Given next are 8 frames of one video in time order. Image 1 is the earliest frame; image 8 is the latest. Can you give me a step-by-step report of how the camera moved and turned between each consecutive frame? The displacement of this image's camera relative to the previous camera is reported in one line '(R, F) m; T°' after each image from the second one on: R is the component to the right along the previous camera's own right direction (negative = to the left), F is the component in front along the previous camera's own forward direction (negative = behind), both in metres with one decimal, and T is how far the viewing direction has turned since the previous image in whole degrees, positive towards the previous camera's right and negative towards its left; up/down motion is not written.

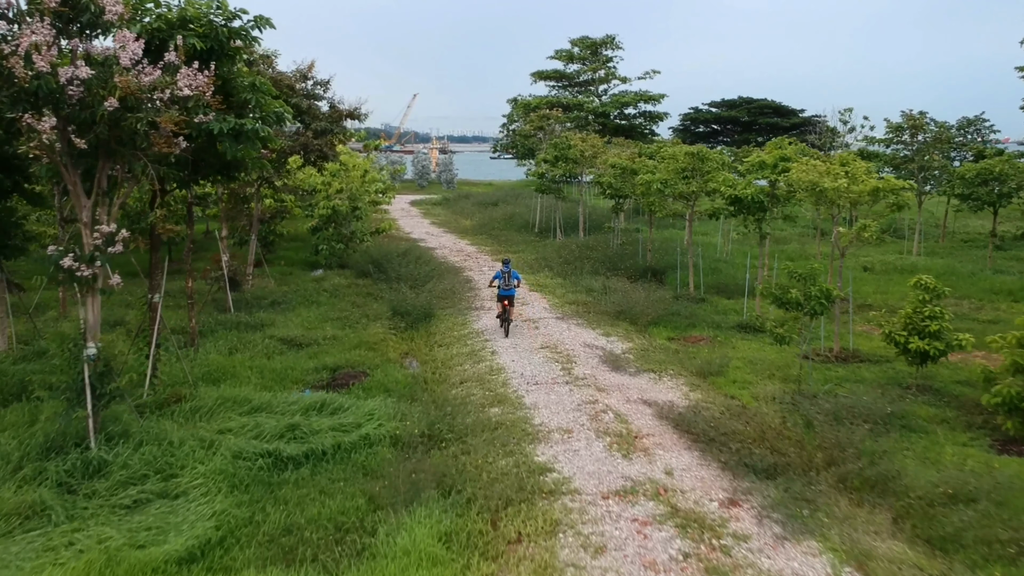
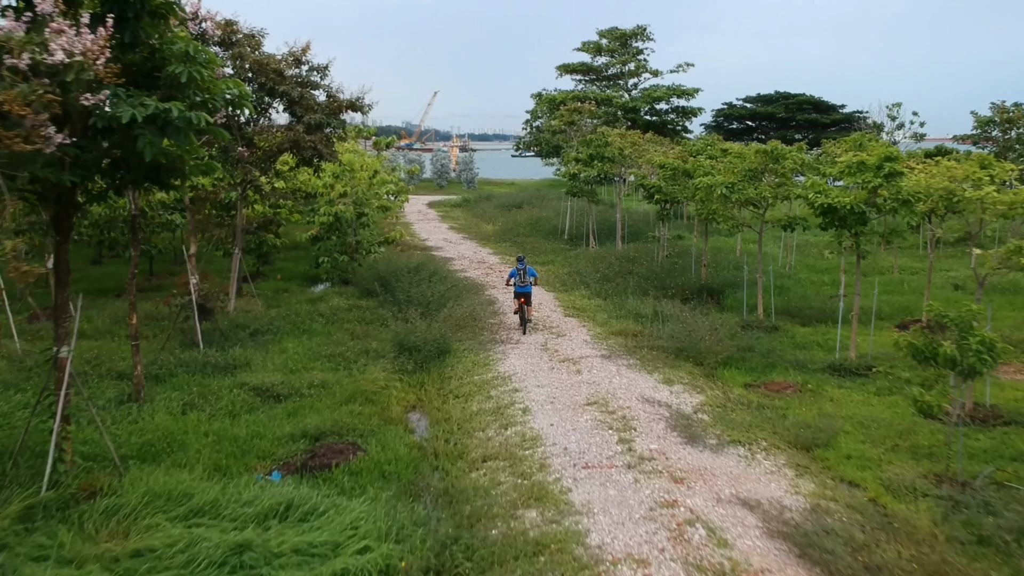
(-0.1, +2.2) m; -1°
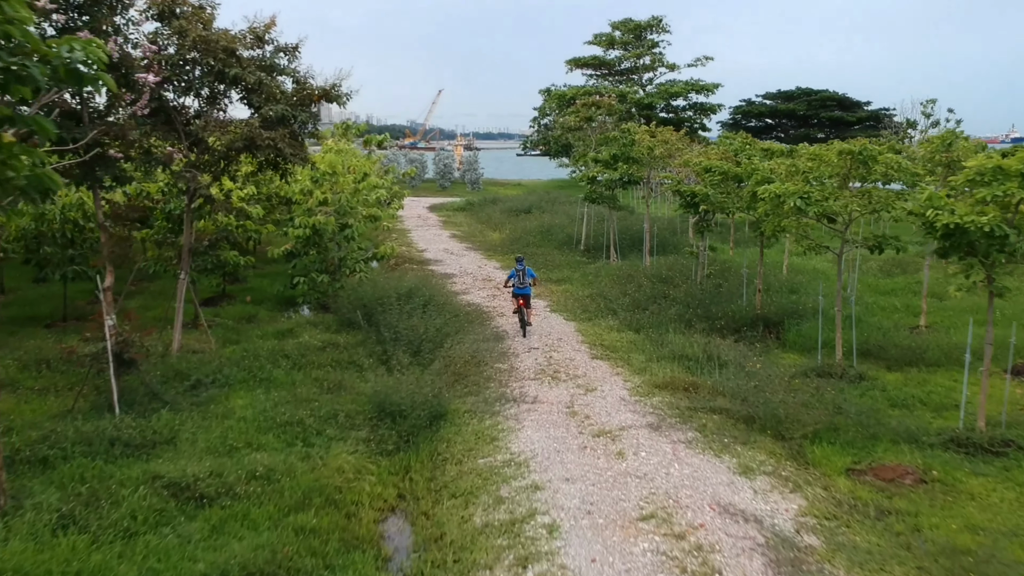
(-0.1, +2.2) m; 0°
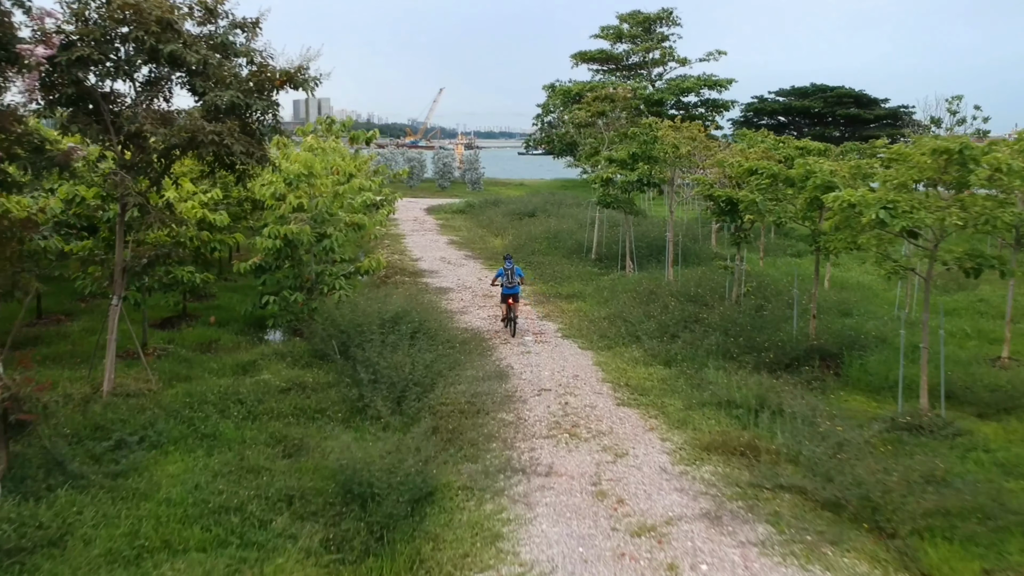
(0.0, +1.7) m; 0°
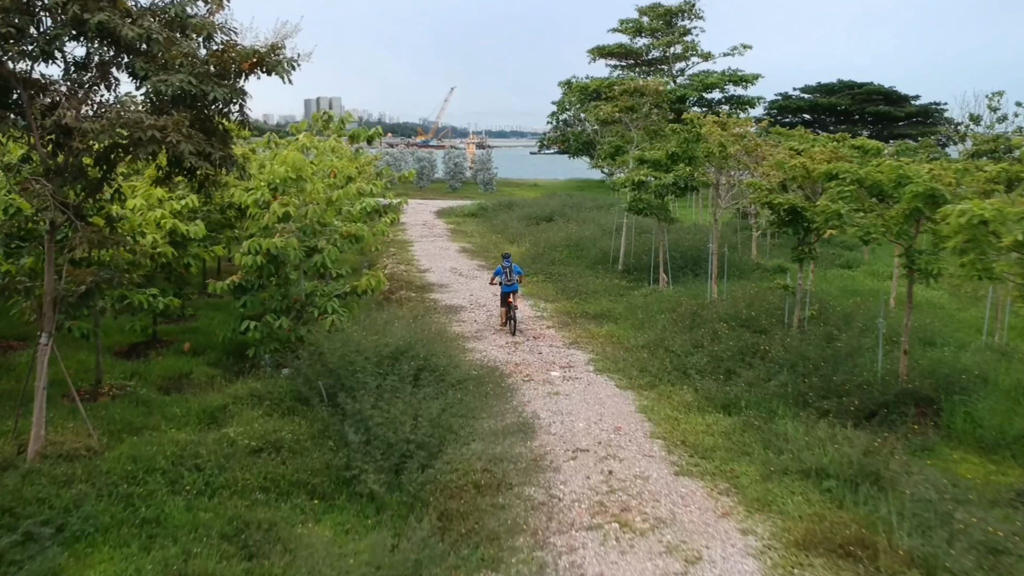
(-0.1, +1.5) m; -1°
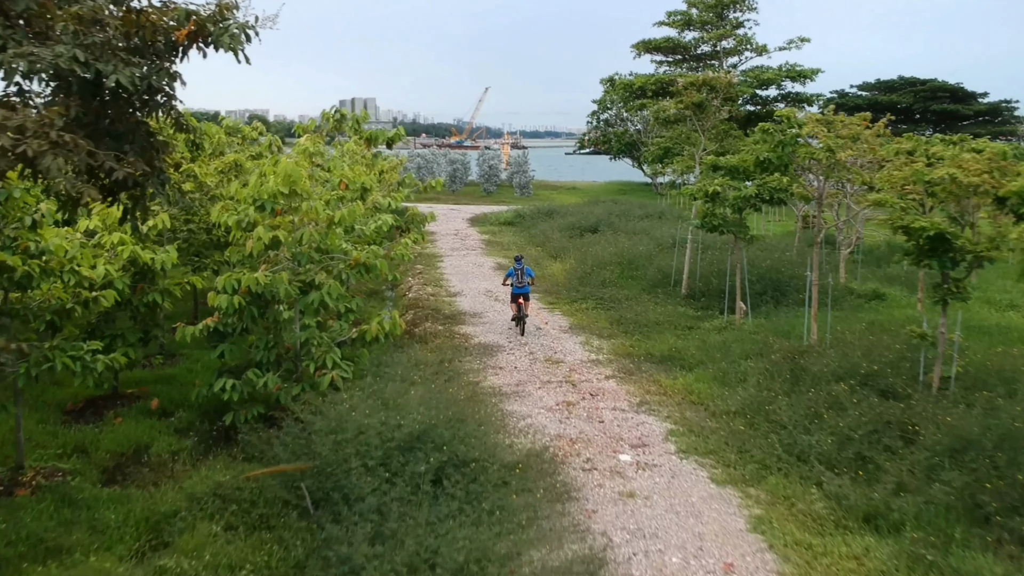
(-0.1, +2.0) m; -2°
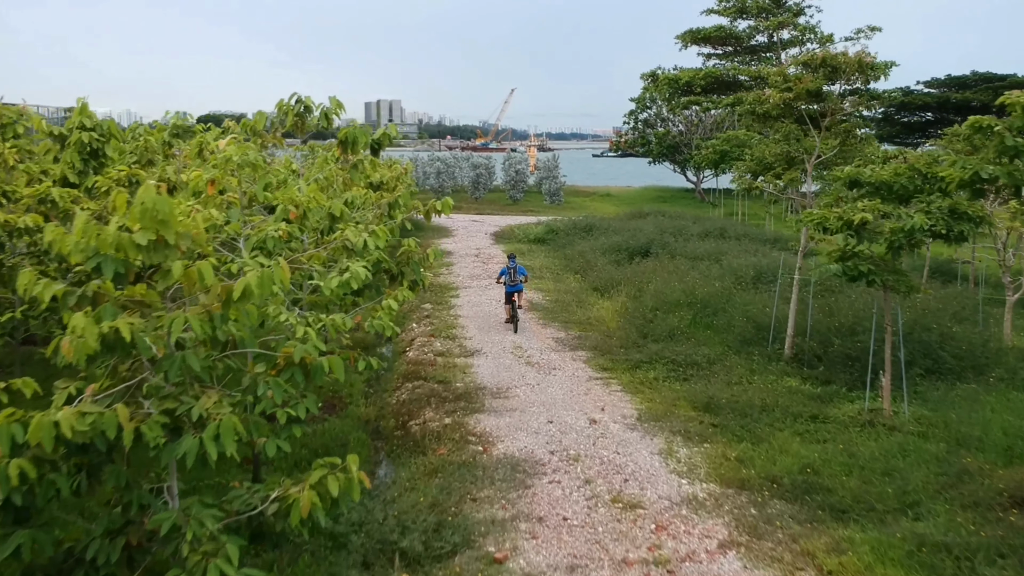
(-0.1, +3.3) m; -1°
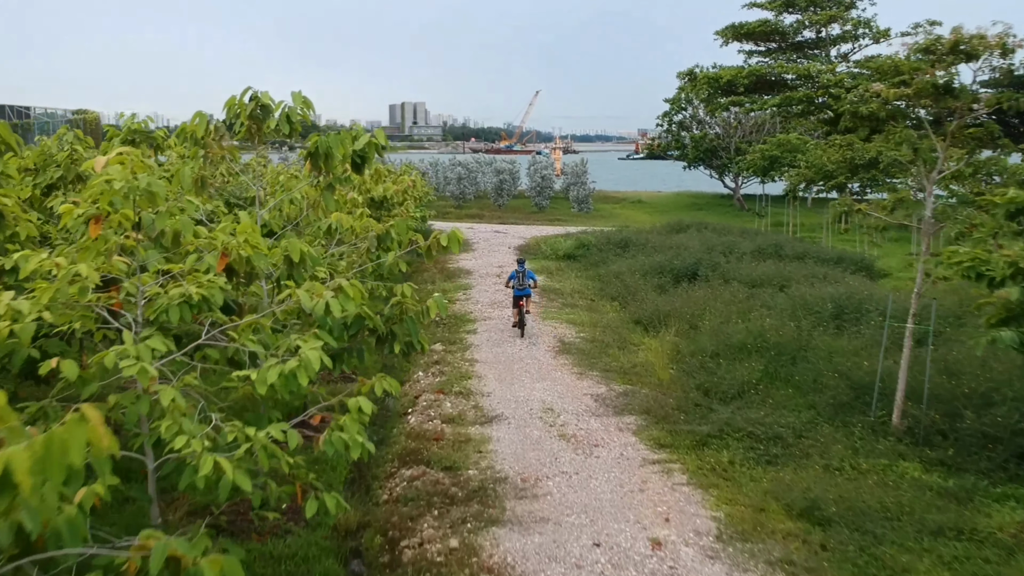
(0.0, +1.9) m; -1°
